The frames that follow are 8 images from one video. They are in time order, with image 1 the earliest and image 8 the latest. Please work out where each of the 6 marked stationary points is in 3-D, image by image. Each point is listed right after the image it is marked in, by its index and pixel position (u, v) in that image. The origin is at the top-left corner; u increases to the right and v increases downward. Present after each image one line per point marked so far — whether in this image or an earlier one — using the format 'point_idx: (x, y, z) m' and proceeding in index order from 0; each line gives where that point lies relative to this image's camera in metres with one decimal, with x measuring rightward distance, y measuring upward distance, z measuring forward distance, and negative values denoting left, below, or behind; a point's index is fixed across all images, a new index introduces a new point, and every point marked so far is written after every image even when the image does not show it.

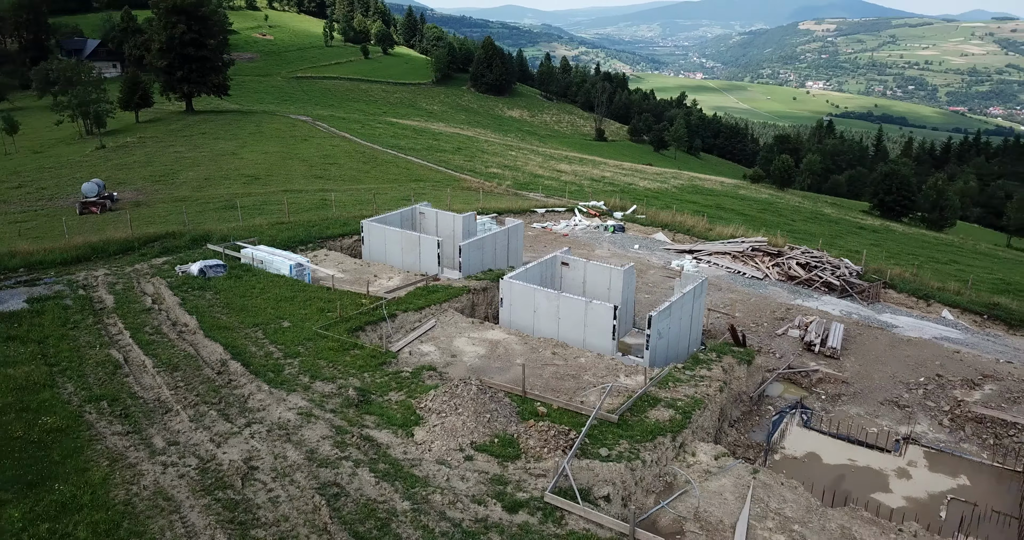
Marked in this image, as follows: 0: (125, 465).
0: (-5.7, -2.9, +11.1) m
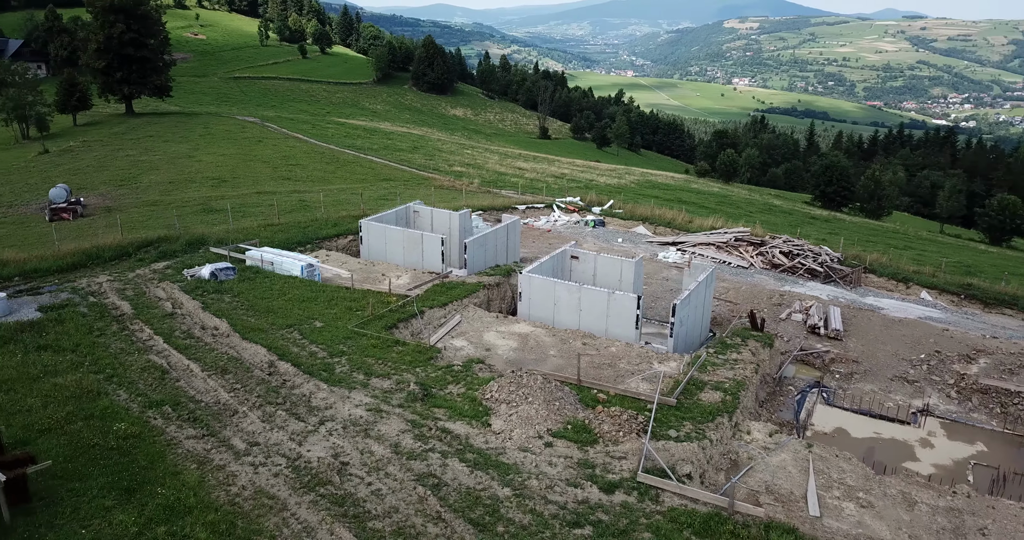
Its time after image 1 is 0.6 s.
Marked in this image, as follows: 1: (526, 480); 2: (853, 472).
0: (-4.3, -2.9, +11.0) m
1: (+0.3, -3.1, +11.0) m
2: (+5.9, -3.5, +12.8) m
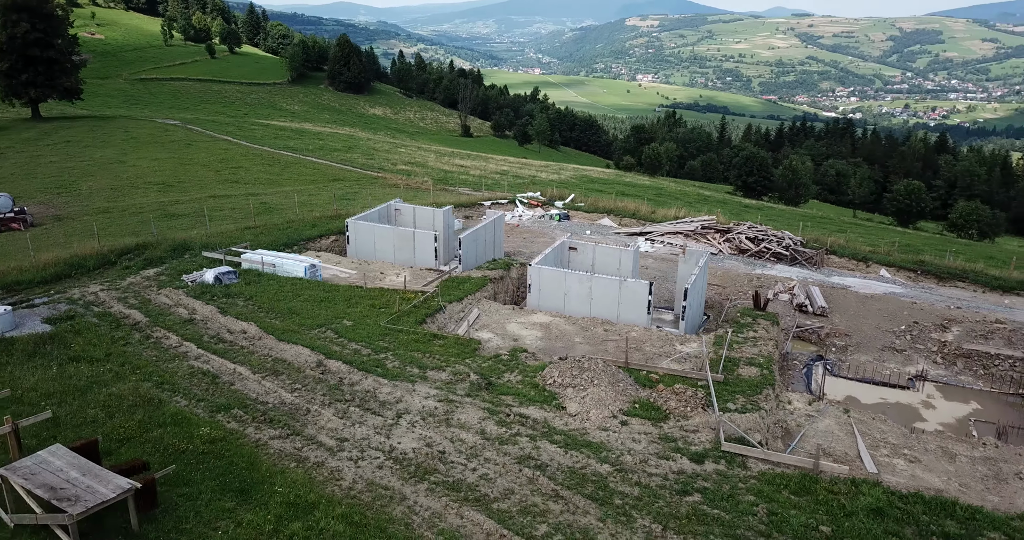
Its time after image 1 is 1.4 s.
0: (-2.9, -2.8, +11.0) m
1: (+1.7, -2.9, +11.5) m
2: (+7.1, -3.0, +14.0) m
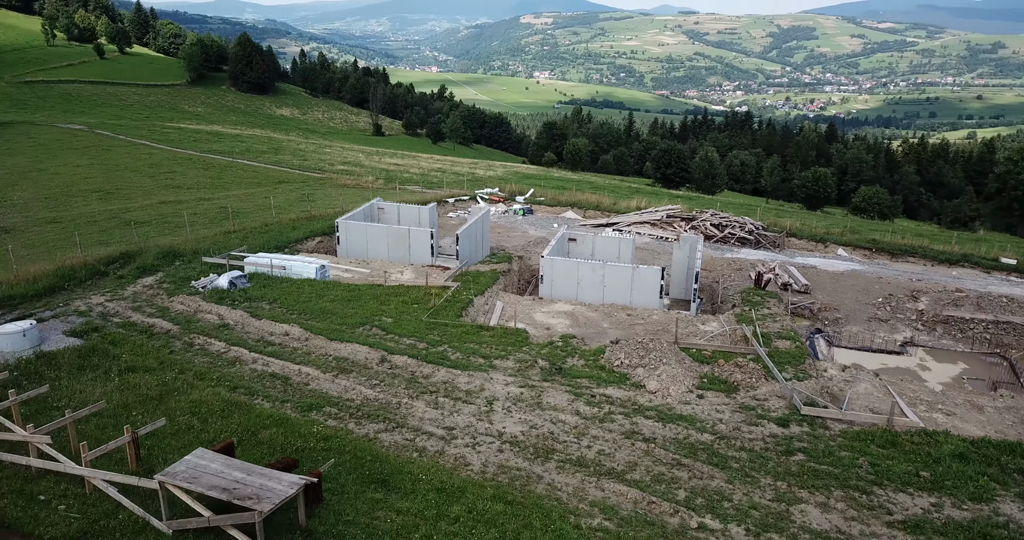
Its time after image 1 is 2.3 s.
0: (-1.1, -2.7, +11.2) m
1: (+3.4, -2.6, +12.3) m
2: (+8.4, -2.5, +15.4) m
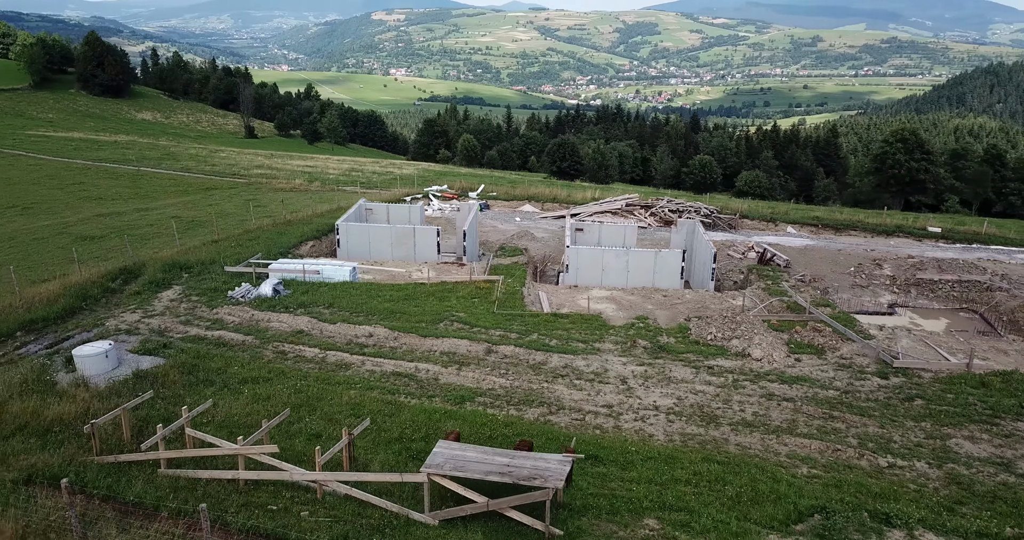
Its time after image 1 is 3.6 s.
0: (+1.6, -2.5, +11.9) m
1: (+5.9, -2.1, +13.7) m
2: (+10.3, -1.7, +17.6) m
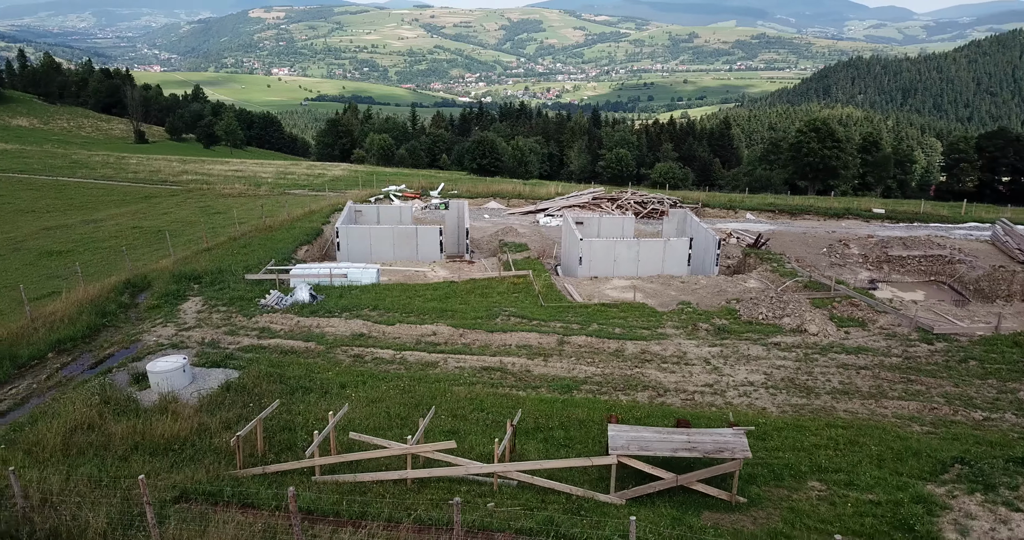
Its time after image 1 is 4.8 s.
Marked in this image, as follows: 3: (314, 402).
0: (+3.6, -2.3, +12.7) m
1: (+7.5, -1.6, +15.0) m
2: (+11.4, -1.1, +19.5) m
3: (-3.4, -2.3, +12.7) m
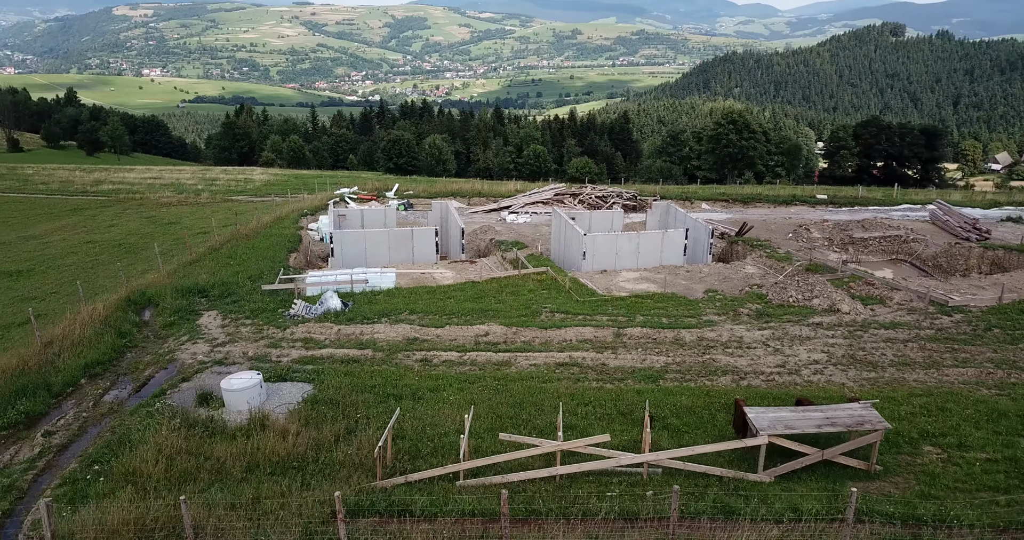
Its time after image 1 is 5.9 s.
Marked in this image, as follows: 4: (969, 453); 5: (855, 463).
0: (+5.3, -2.0, +13.4) m
1: (+8.8, -1.2, +16.3) m
2: (+12.0, -0.4, +21.2) m
3: (-1.7, -2.4, +12.6) m
4: (+6.6, -2.6, +10.7) m
5: (+4.7, -2.6, +10.2) m
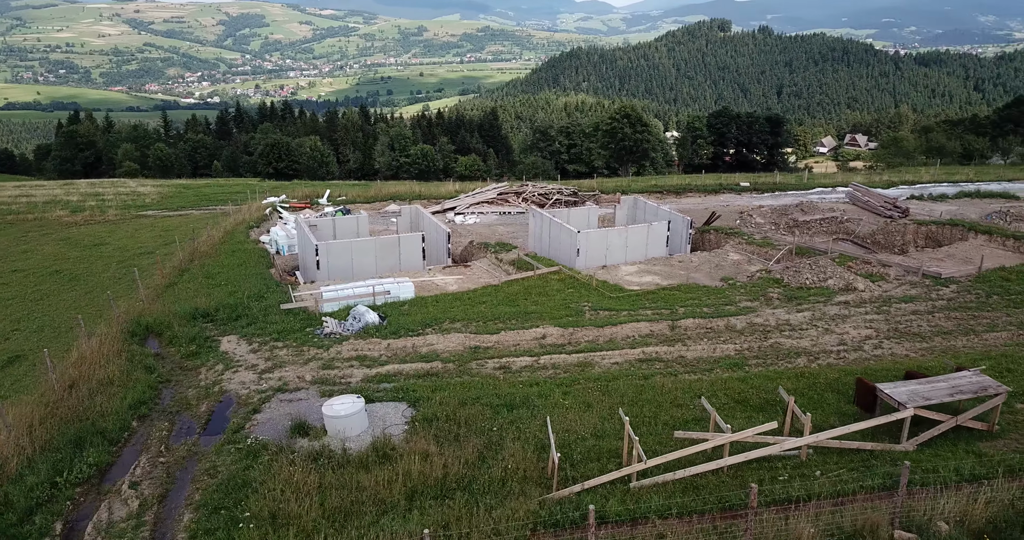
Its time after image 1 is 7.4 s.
0: (+7.0, -1.7, +14.5) m
1: (+10.0, -0.6, +17.9) m
2: (+12.2, +0.3, +23.4) m
3: (+0.4, -2.5, +12.4) m
4: (+8.8, -2.2, +12.1) m
5: (+7.1, -2.3, +11.3) m
